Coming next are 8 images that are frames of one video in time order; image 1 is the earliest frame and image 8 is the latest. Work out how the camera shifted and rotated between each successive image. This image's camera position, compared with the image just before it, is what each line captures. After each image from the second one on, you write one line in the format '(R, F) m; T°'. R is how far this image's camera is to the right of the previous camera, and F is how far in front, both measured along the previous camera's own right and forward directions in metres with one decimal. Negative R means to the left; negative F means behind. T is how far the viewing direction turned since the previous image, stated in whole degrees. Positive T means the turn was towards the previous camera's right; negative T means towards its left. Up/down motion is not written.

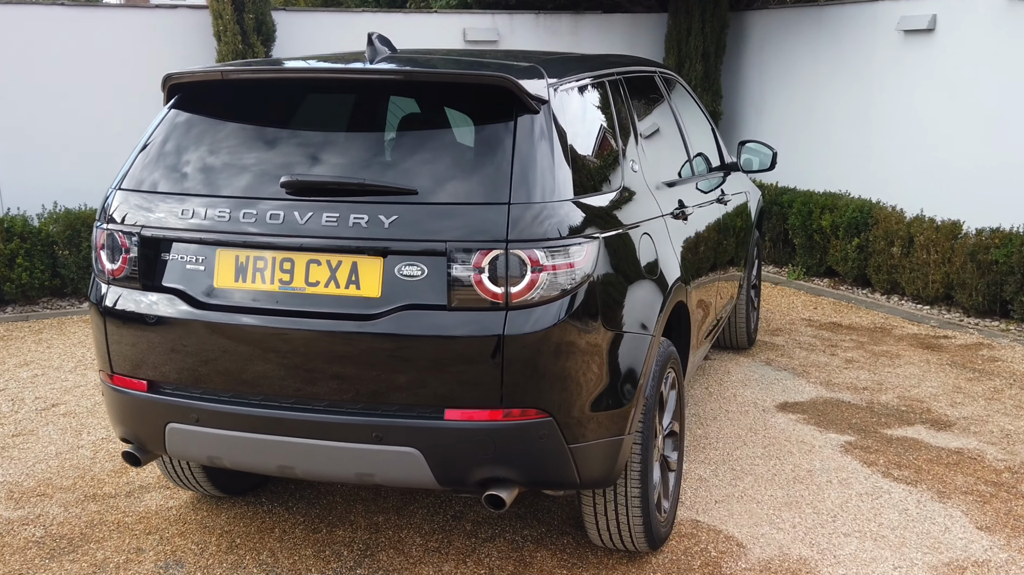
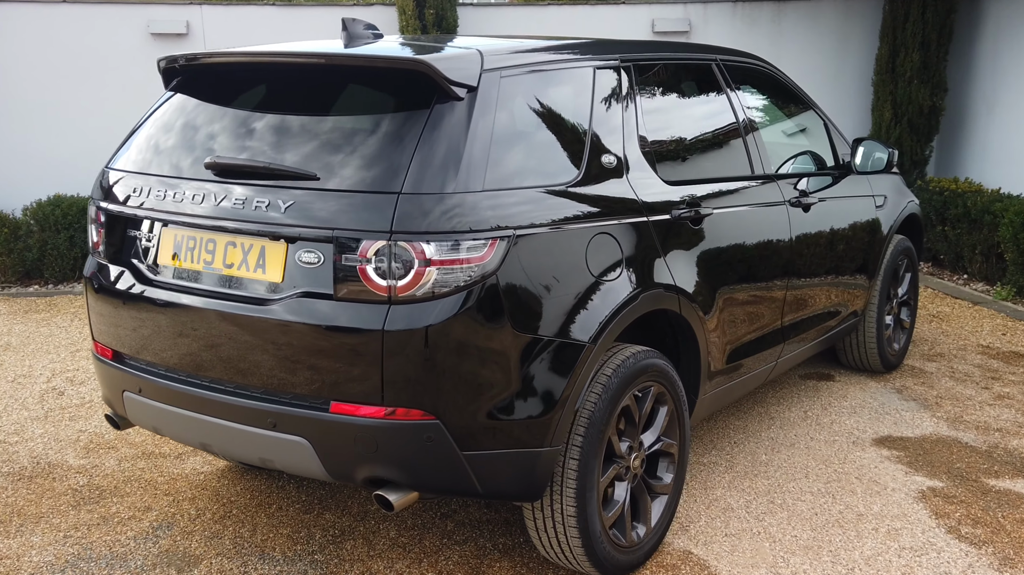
(+0.9, +0.3) m; -16°
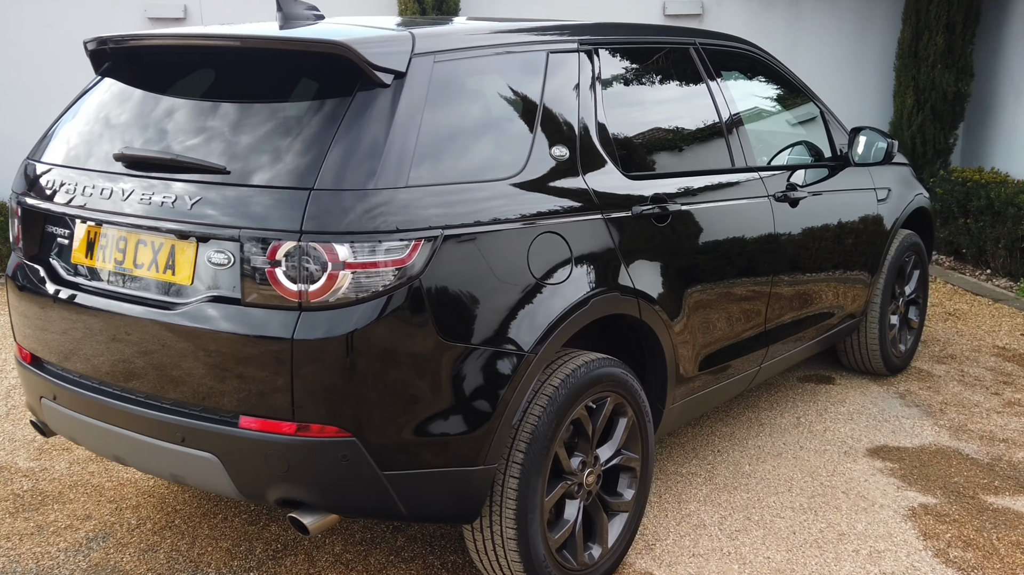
(+0.2, +0.2) m; -2°
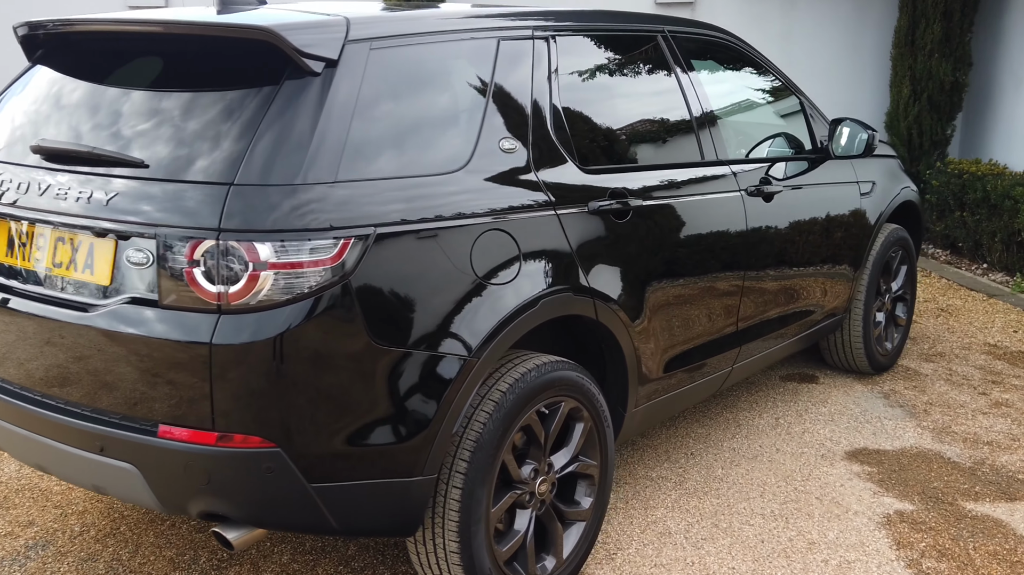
(+0.2, +0.1) m; 0°
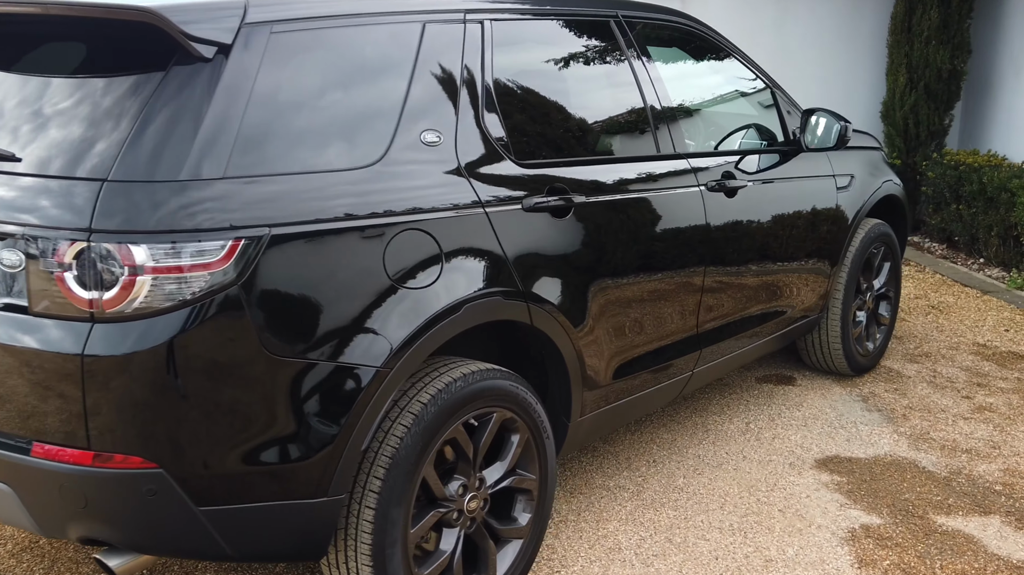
(+0.2, +0.2) m; -1°
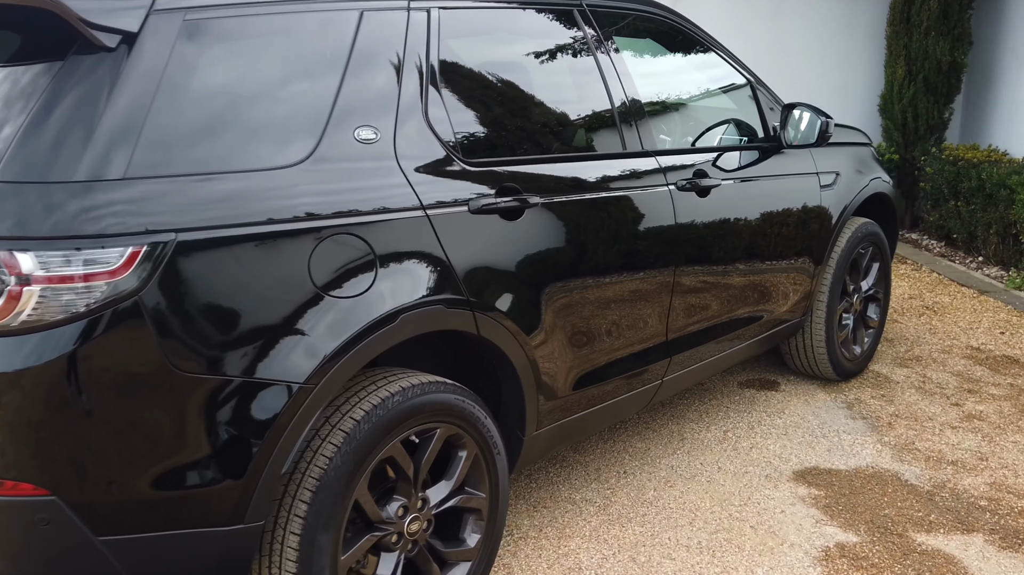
(+0.2, +0.2) m; 0°
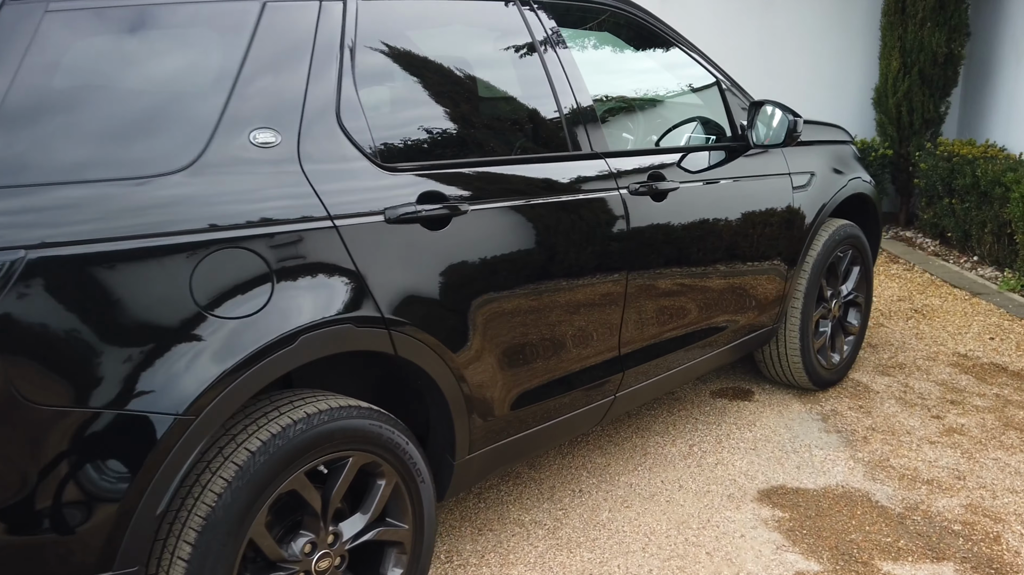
(+0.2, +0.2) m; 0°
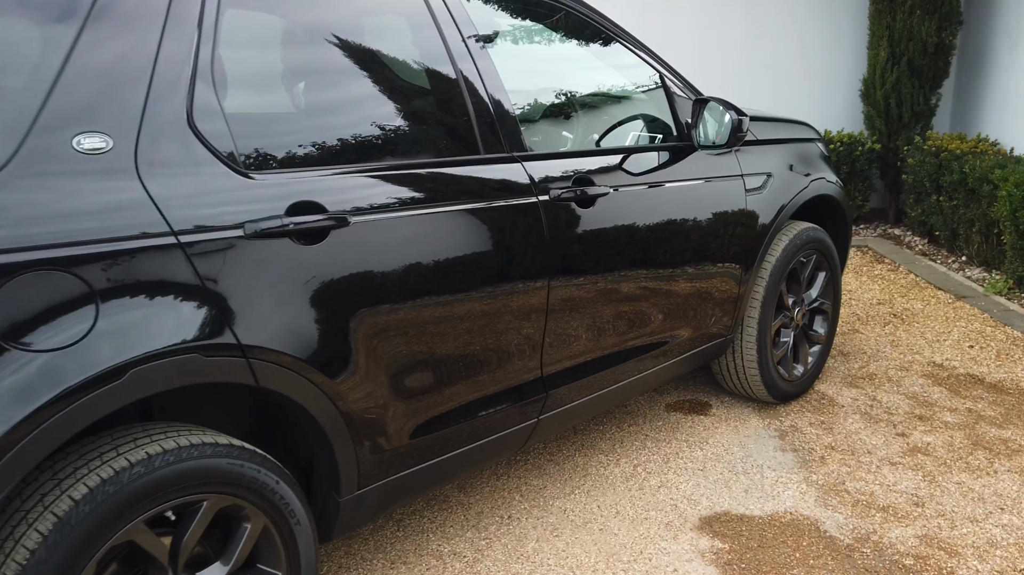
(+0.3, +0.2) m; -1°
